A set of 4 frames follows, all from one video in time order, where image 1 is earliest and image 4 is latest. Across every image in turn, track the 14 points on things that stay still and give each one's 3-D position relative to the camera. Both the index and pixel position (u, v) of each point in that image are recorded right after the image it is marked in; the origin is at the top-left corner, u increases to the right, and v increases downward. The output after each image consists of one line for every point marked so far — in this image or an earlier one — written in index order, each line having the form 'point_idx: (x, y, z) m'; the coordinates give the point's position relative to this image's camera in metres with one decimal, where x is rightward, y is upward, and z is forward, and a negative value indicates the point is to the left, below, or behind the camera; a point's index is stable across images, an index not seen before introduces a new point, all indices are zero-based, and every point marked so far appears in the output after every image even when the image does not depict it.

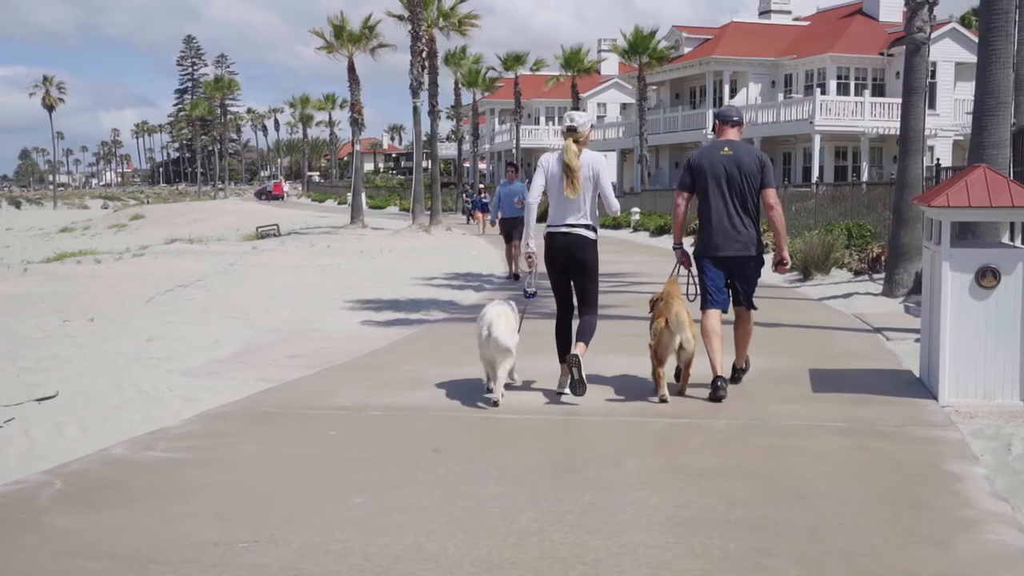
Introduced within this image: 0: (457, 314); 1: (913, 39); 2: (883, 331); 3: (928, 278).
0: (-0.7, -0.3, +13.8) m
1: (+5.1, +3.2, +13.6) m
2: (+3.9, -0.4, +11.2) m
3: (+3.1, +0.1, +7.9) m
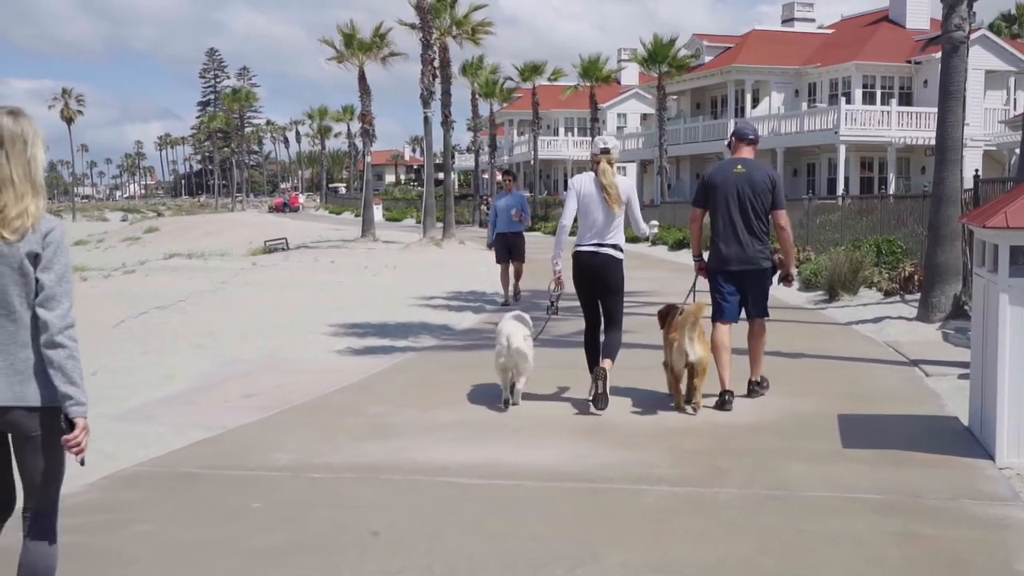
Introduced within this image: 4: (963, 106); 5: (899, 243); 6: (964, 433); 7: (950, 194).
0: (-0.7, -0.6, +12.6) m
1: (+5.1, +2.9, +12.3) m
2: (+3.8, -0.7, +9.9) m
3: (+2.9, -0.1, +6.6) m
4: (+5.3, +2.1, +12.4) m
5: (+5.9, +0.7, +16.3) m
6: (+3.0, -1.0, +7.0) m
7: (+5.1, +1.1, +12.4) m
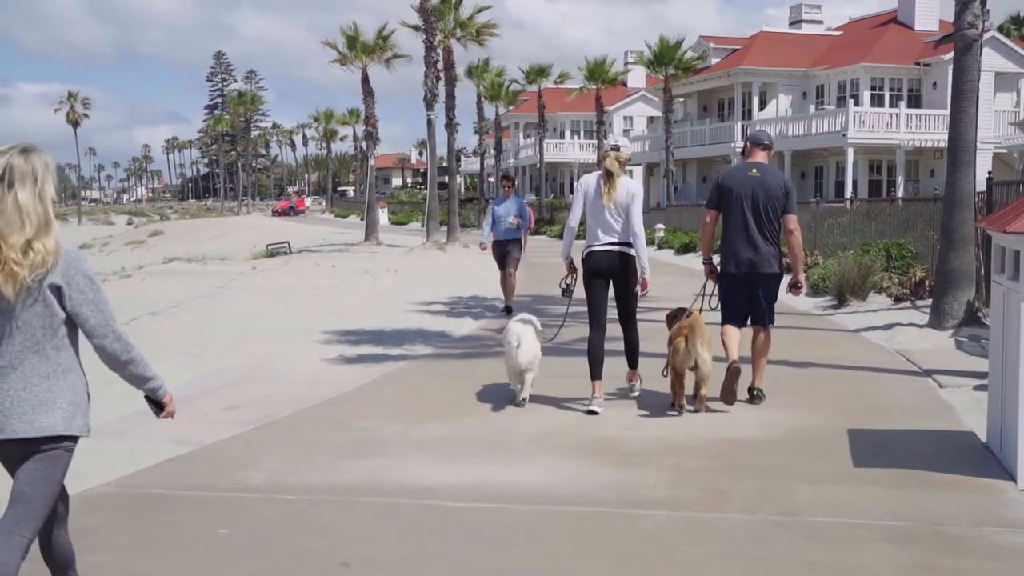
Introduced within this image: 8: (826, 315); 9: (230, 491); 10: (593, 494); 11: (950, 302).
0: (-0.8, -0.7, +12.2) m
1: (+5.1, +2.8, +11.9) m
2: (+3.7, -0.8, +9.5) m
3: (+2.9, -0.2, +6.2) m
4: (+5.2, +2.1, +12.0) m
5: (+5.9, +0.6, +15.8) m
6: (+2.9, -1.0, +6.6) m
7: (+5.1, +1.0, +12.0) m
8: (+4.3, -0.4, +14.6) m
9: (-1.5, -1.1, +5.8) m
10: (+0.4, -1.1, +5.7) m
11: (+4.9, -0.2, +11.8) m
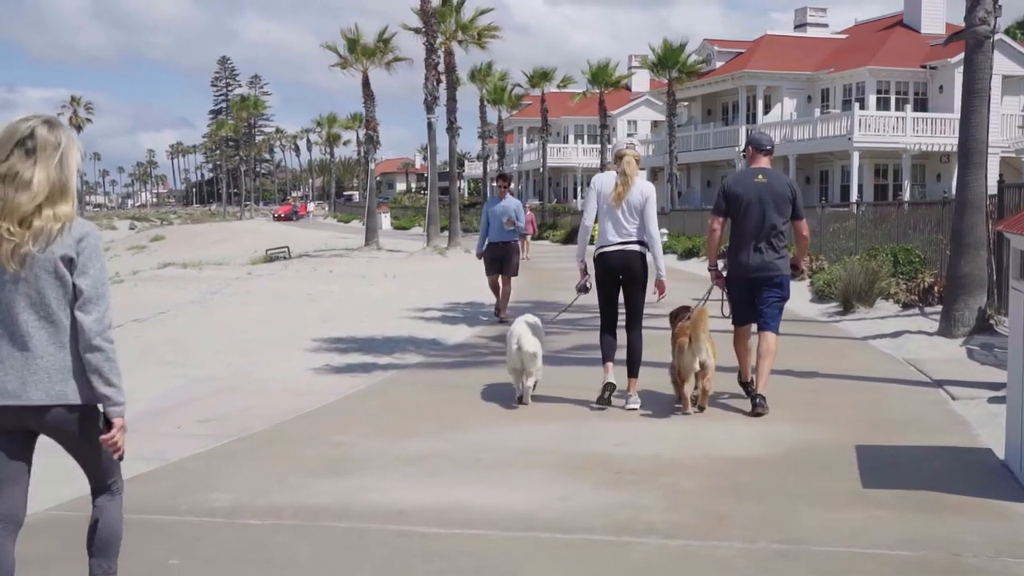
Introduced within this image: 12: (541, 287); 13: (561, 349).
0: (-0.8, -0.8, +11.8) m
1: (+5.0, +2.8, +11.5) m
2: (+3.7, -0.8, +9.0) m
3: (+2.8, -0.2, +5.8) m
4: (+5.2, +2.0, +11.6) m
5: (+5.9, +0.5, +15.4) m
6: (+2.8, -1.0, +6.1) m
7: (+5.0, +1.0, +11.5) m
8: (+4.2, -0.5, +14.1) m
9: (-1.6, -1.1, +5.4) m
10: (+0.3, -1.1, +5.3) m
11: (+4.8, -0.2, +11.4) m
12: (+0.5, 0.0, +19.9) m
13: (+0.6, -0.7, +12.3) m
